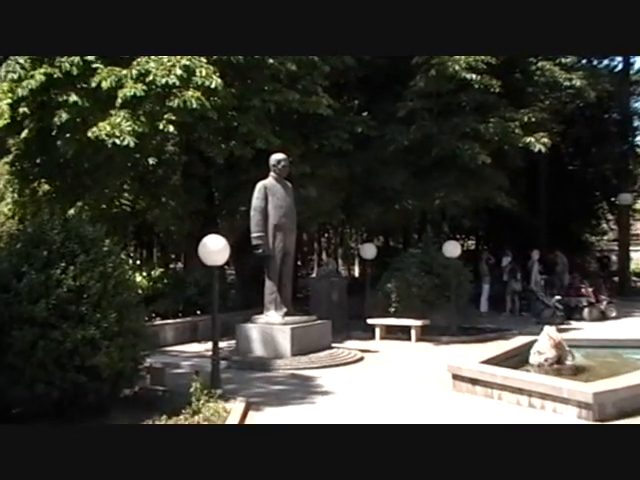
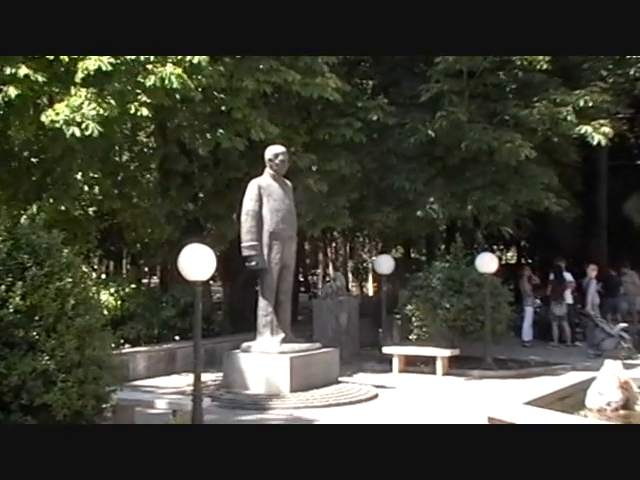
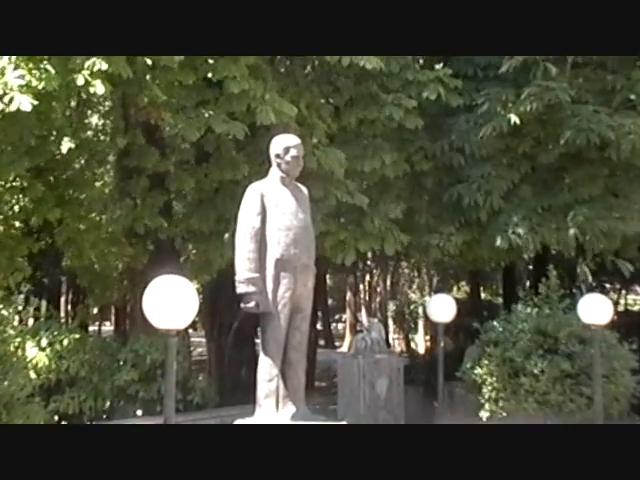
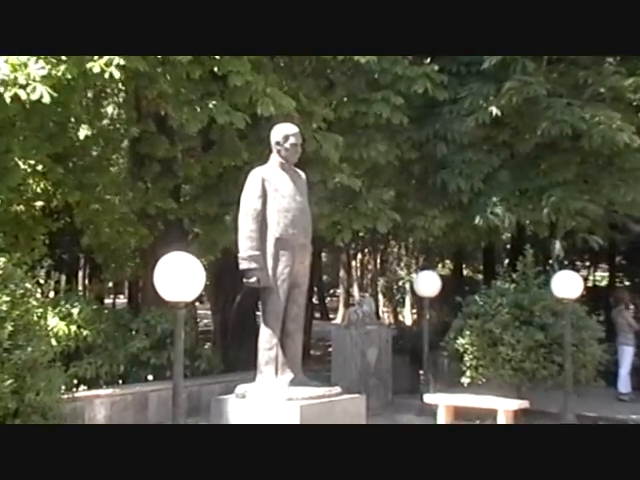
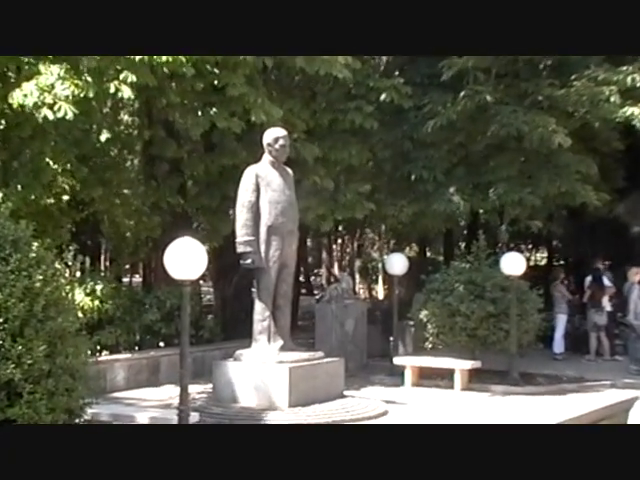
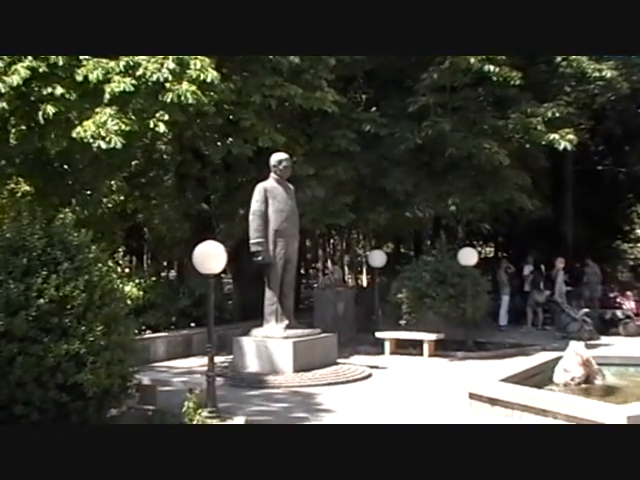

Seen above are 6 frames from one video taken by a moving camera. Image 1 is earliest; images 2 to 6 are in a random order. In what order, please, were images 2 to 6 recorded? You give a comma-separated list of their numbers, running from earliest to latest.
6, 2, 5, 4, 3
